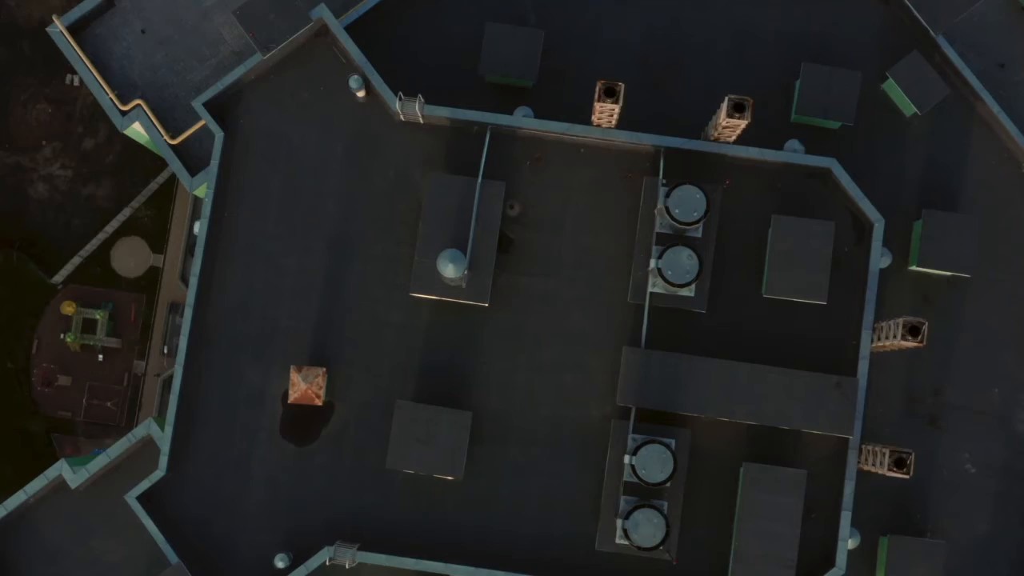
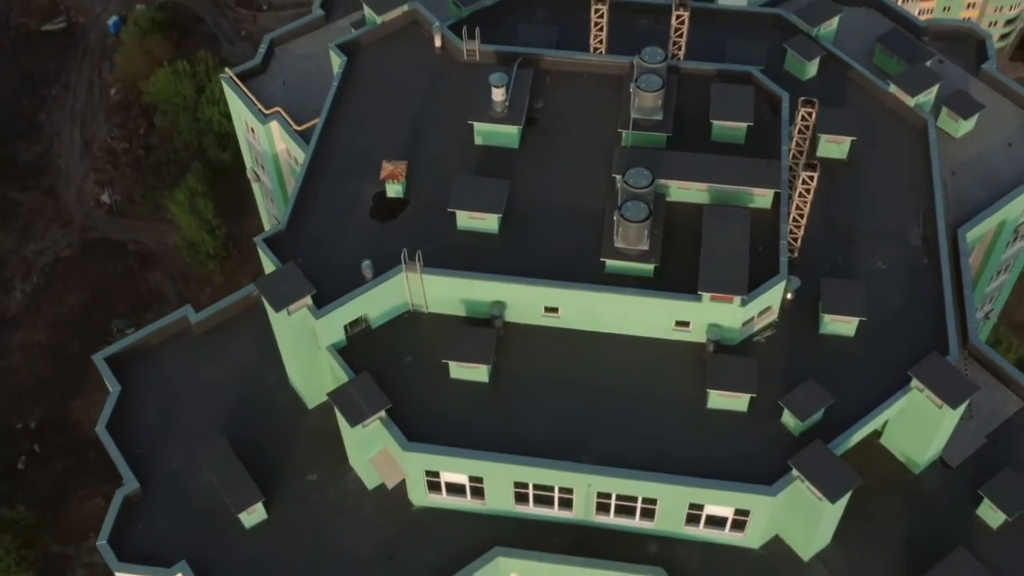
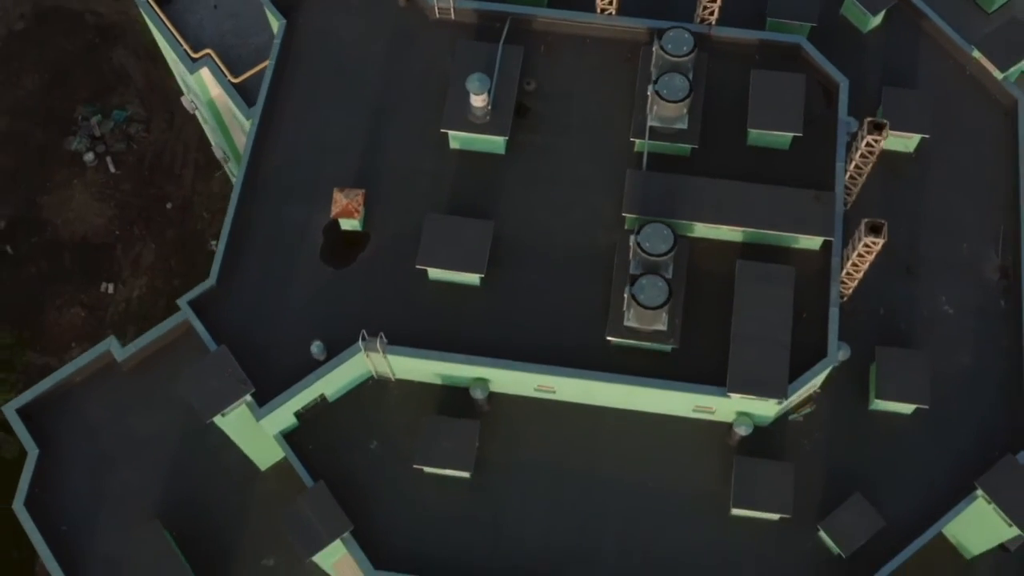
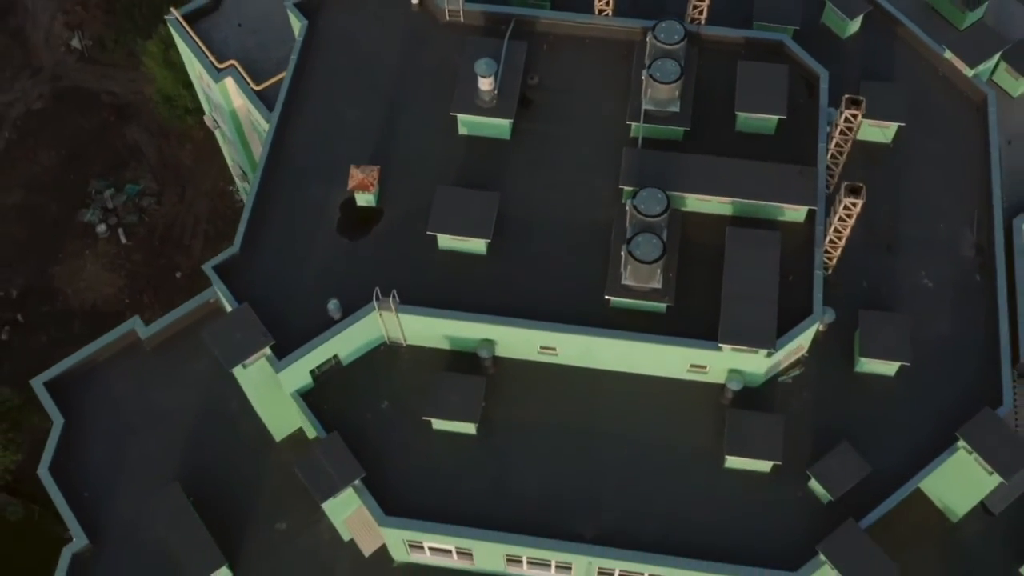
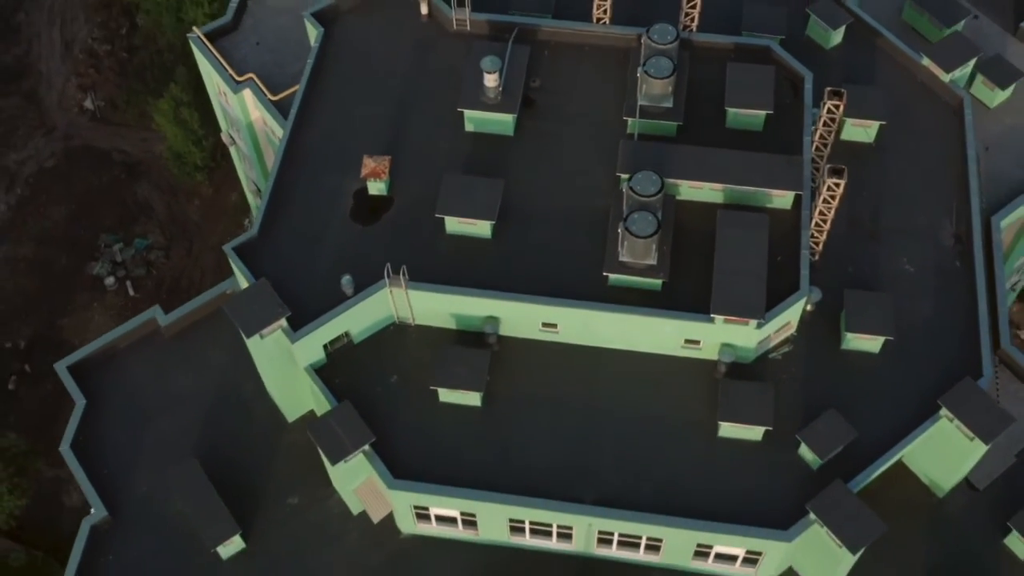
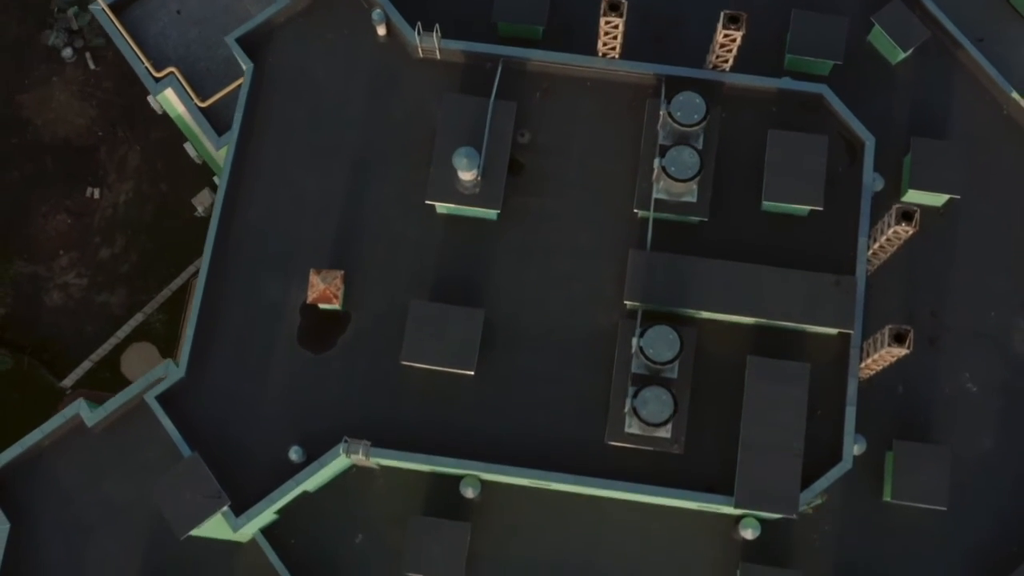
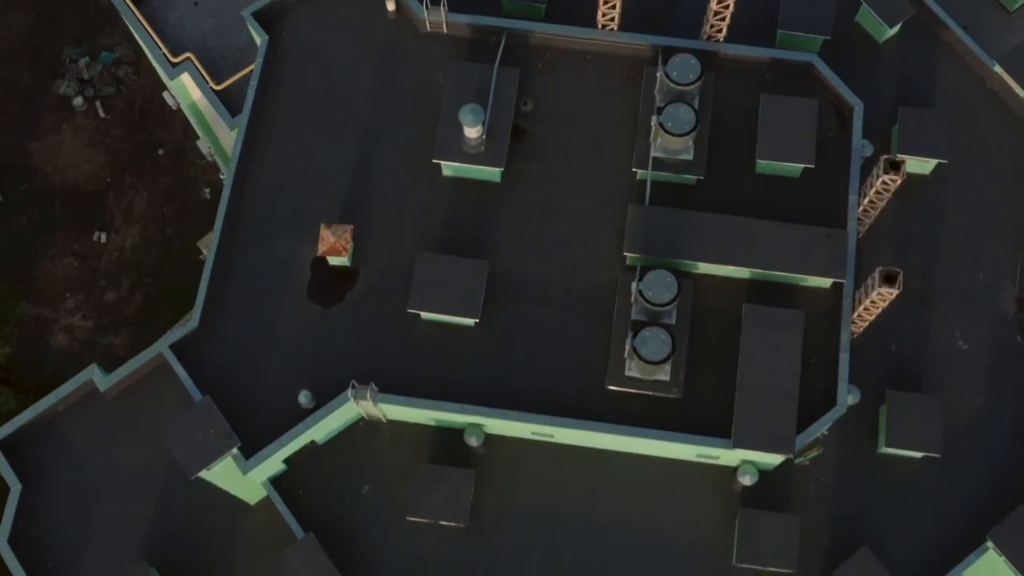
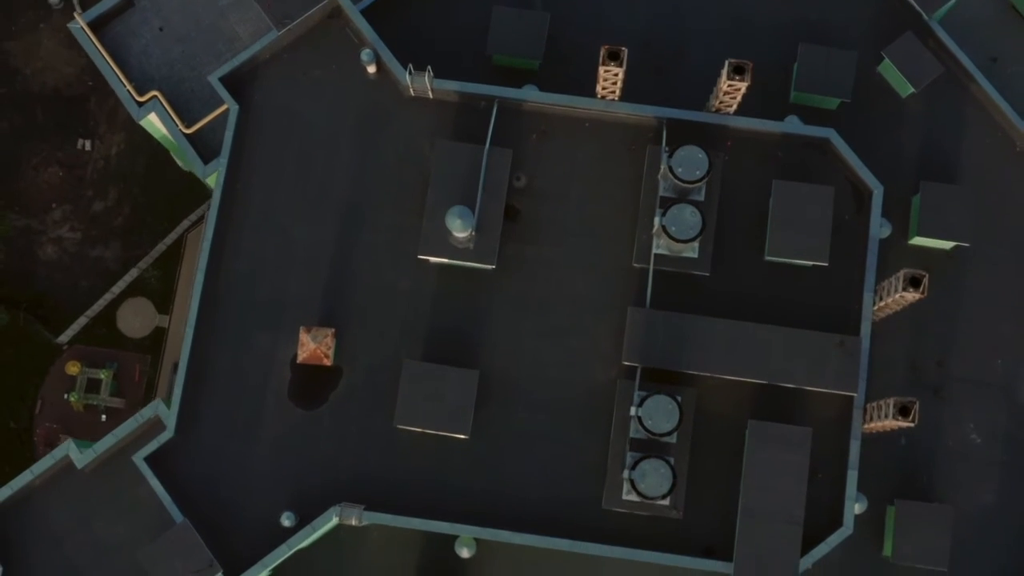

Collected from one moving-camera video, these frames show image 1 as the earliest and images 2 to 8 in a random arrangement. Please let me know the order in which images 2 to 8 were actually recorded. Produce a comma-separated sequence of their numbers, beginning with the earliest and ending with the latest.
8, 6, 7, 3, 4, 5, 2
